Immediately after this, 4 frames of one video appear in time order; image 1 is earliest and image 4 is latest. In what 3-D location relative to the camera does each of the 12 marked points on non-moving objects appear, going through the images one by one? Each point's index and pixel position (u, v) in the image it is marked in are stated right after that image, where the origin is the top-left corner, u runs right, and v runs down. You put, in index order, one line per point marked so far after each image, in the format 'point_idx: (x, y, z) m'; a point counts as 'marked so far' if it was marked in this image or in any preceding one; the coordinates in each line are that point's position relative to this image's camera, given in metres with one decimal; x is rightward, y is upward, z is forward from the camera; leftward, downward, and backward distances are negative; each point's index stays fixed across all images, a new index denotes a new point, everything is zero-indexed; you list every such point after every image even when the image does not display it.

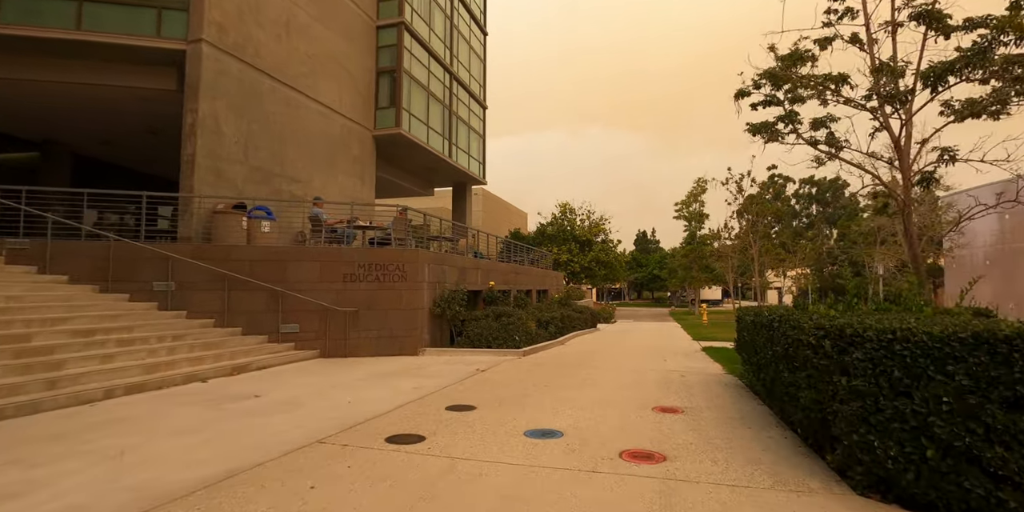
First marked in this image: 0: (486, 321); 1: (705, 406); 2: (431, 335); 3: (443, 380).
0: (-0.8, -2.0, +13.9) m
1: (+2.9, -2.3, +7.0) m
2: (-2.3, -2.2, +13.0) m
3: (-1.4, -2.5, +9.3) m
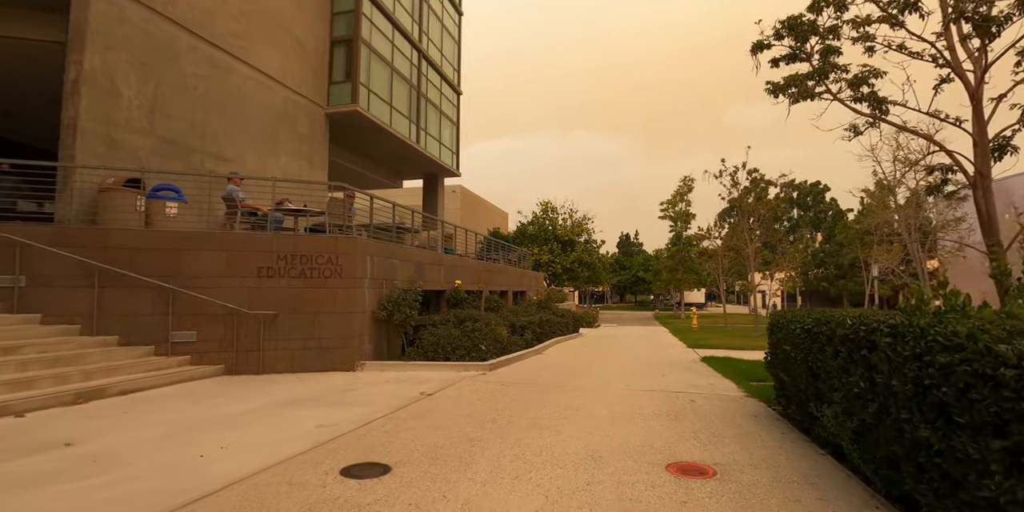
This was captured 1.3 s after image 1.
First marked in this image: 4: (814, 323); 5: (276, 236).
0: (-1.6, -1.8, +11.4) m
1: (+2.3, -2.0, +4.6) m
2: (-3.1, -2.0, +10.5) m
3: (-2.1, -2.2, +6.7) m
4: (+3.2, -0.7, +4.9) m
5: (-4.9, +0.4, +9.7) m
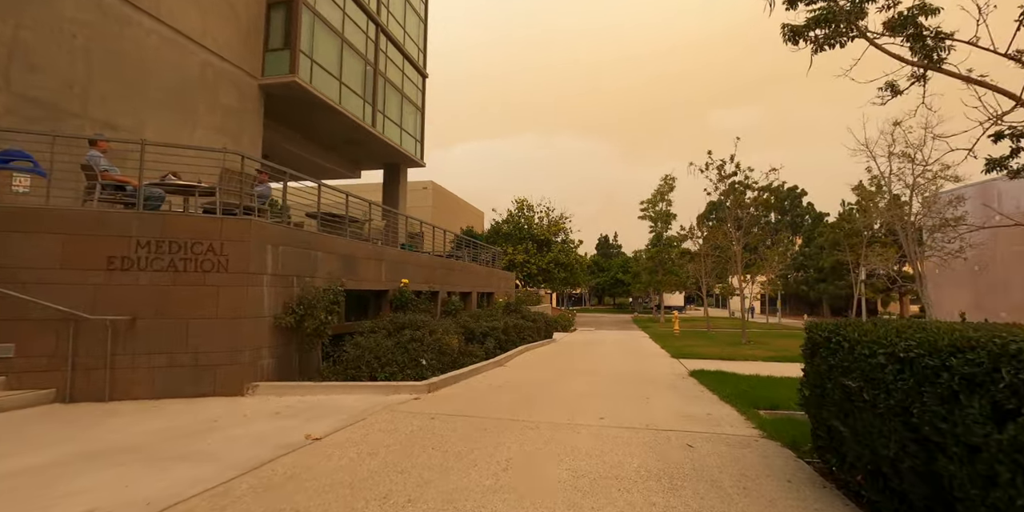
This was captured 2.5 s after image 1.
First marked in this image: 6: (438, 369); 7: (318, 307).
0: (-2.6, -1.6, +9.0) m
1: (+1.6, -1.9, +2.4) m
2: (-4.1, -1.8, +8.1) m
3: (-2.9, -2.0, +4.4) m
4: (+2.5, -0.6, +2.8) m
5: (-5.9, +0.6, +7.3) m
6: (-1.5, -2.3, +9.4) m
7: (-3.6, -0.9, +8.5) m
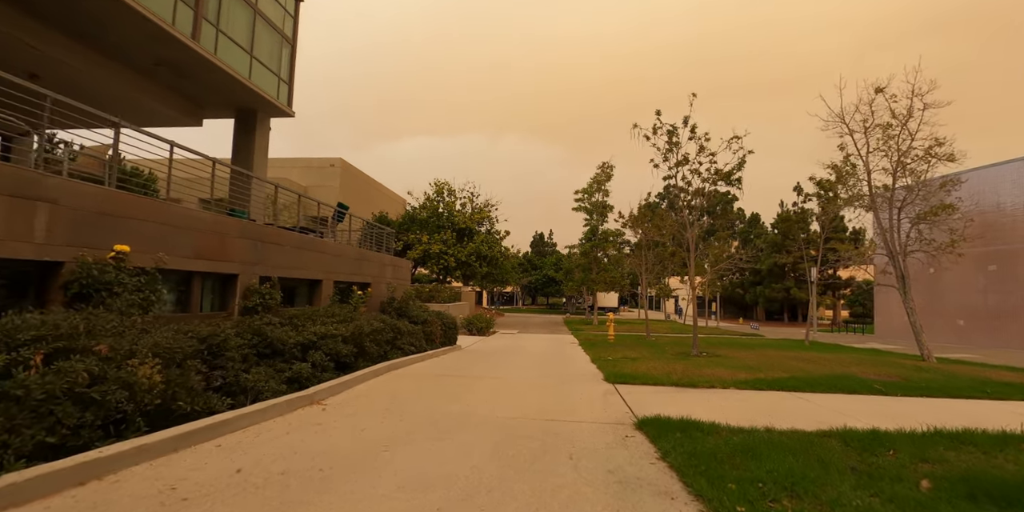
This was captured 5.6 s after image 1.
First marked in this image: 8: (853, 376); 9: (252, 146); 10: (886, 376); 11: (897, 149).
0: (-4.9, -0.8, +3.2) m
1: (+0.2, -1.2, -2.7) m
2: (-6.2, -1.0, +2.1) m
3: (-4.5, -1.3, -1.4) m
4: (+1.1, 0.0, -2.2) m
5: (-7.8, +1.5, +1.1) m
6: (-3.8, -1.6, +3.8) m
7: (-5.7, -0.1, +2.6) m
8: (+8.0, -2.8, +10.8) m
9: (-10.1, +4.3, +18.1) m
10: (+8.9, -2.8, +11.0) m
11: (+12.9, +3.6, +15.5) m
